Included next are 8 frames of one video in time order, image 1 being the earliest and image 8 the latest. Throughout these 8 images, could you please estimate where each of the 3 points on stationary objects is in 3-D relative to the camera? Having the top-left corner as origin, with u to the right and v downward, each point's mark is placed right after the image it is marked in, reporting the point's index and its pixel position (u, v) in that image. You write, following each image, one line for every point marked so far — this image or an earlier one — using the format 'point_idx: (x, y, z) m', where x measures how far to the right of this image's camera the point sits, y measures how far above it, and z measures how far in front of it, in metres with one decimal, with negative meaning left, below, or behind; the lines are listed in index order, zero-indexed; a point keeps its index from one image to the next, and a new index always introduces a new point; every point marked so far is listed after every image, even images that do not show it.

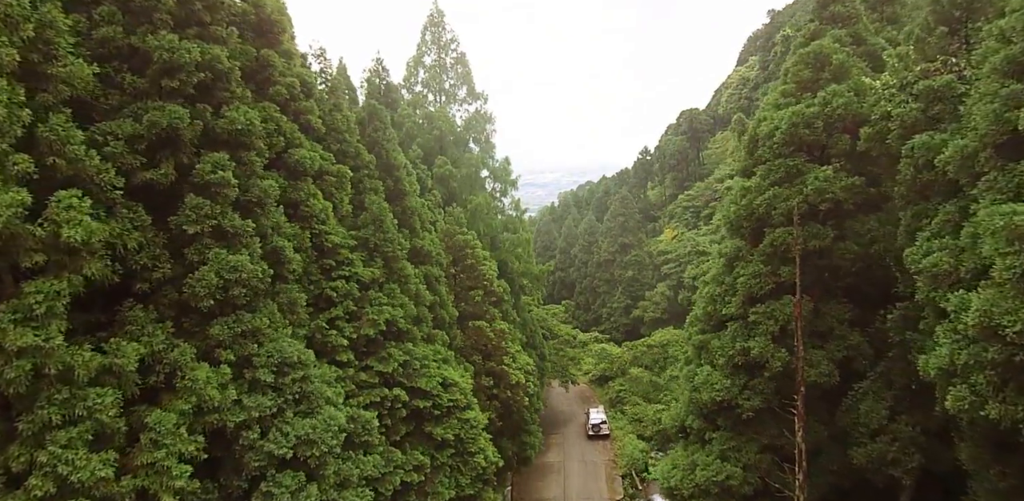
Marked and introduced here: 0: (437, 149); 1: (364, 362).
0: (-2.3, +3.2, +18.1) m
1: (-2.1, -1.6, +7.9) m
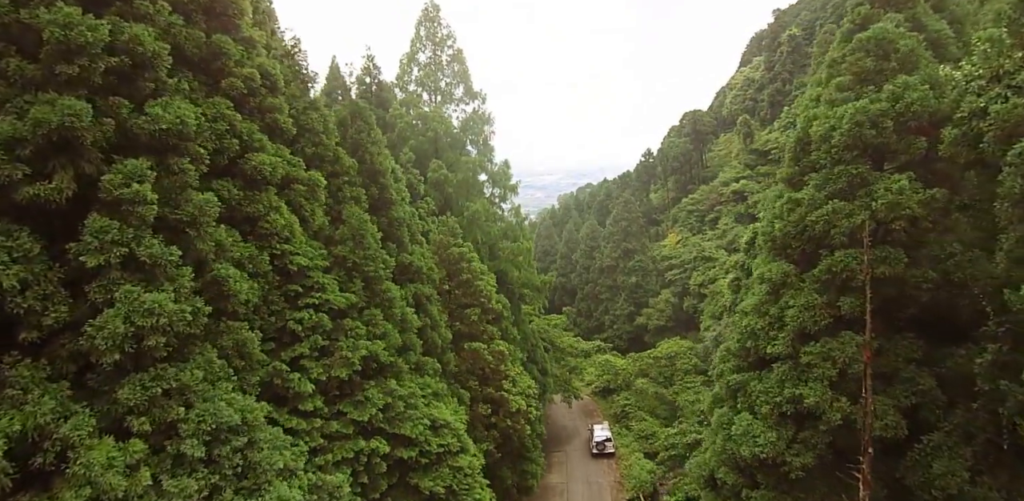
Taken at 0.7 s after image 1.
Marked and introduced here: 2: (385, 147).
0: (-2.3, +2.9, +16.8) m
1: (-2.1, -1.9, +6.6) m
2: (-2.6, +2.1, +11.5) m
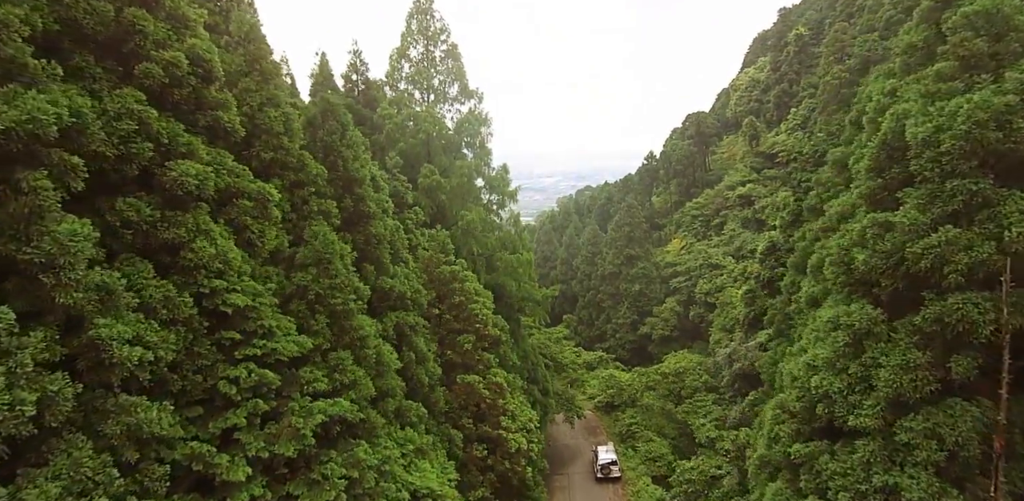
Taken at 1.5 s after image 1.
0: (-2.4, +2.6, +15.3) m
1: (-2.1, -2.2, +5.1) m
2: (-2.7, +1.8, +10.0) m
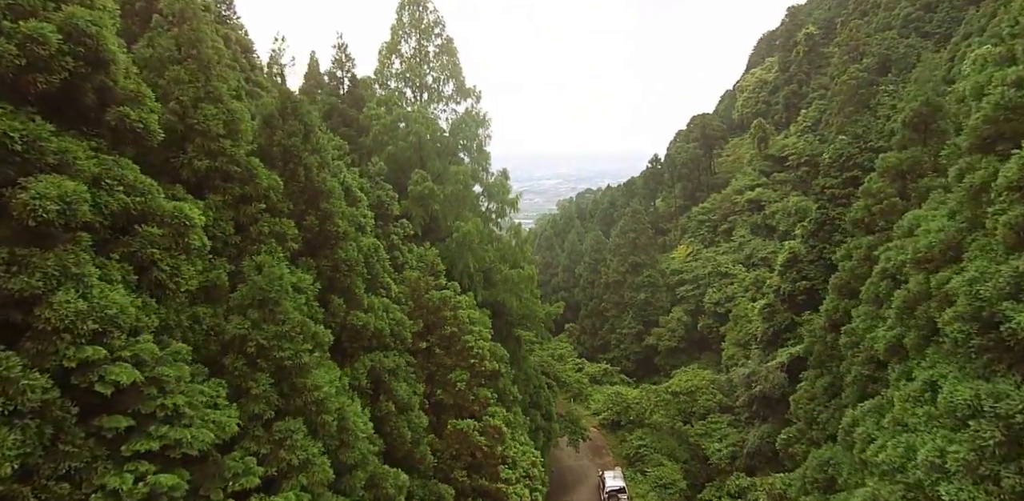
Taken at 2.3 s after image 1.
0: (-2.4, +2.2, +13.8) m
1: (-2.1, -2.5, +3.6) m
2: (-2.6, +1.4, +8.5) m
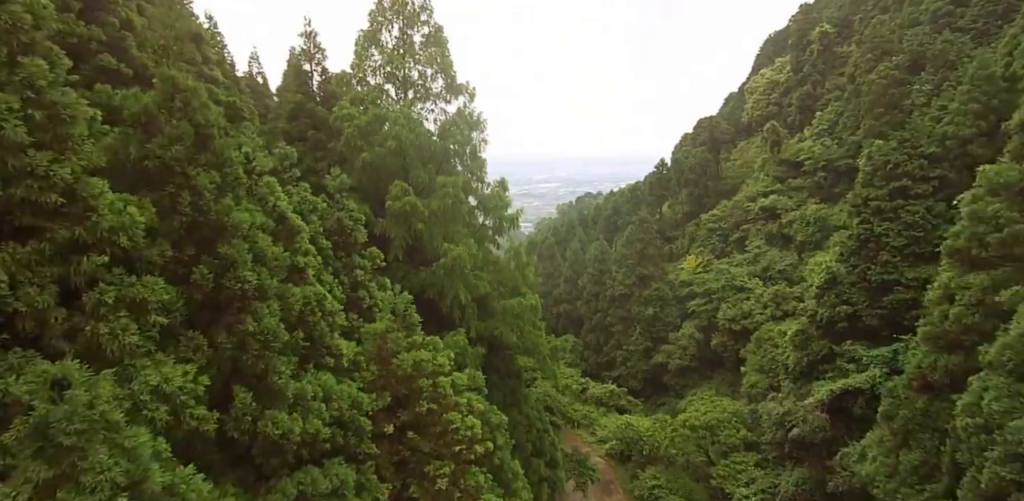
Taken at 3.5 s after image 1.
0: (-2.4, +1.6, +11.6) m
1: (-2.1, -3.0, +1.4) m
2: (-2.7, +0.9, +6.3) m
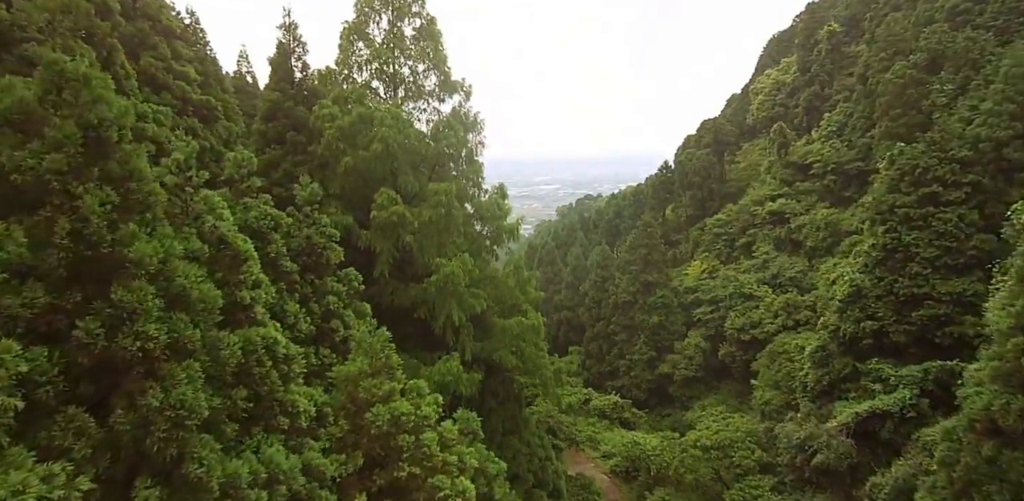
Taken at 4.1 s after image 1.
0: (-2.4, +1.4, +10.4) m
1: (-2.1, -3.3, +0.2) m
2: (-2.7, +0.6, +5.1) m
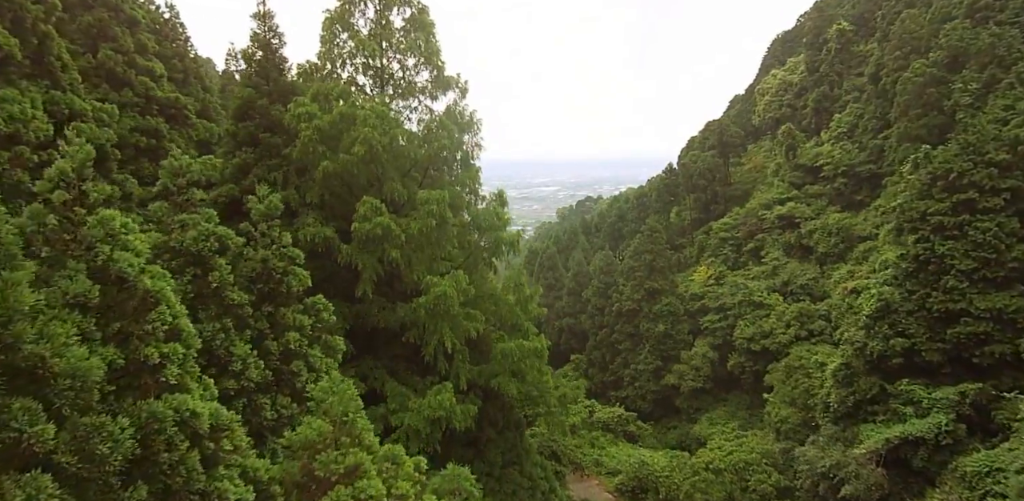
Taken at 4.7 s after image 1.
0: (-2.4, +1.1, +9.3) m
1: (-2.1, -3.5, -0.9) m
2: (-2.7, +0.4, +4.0) m
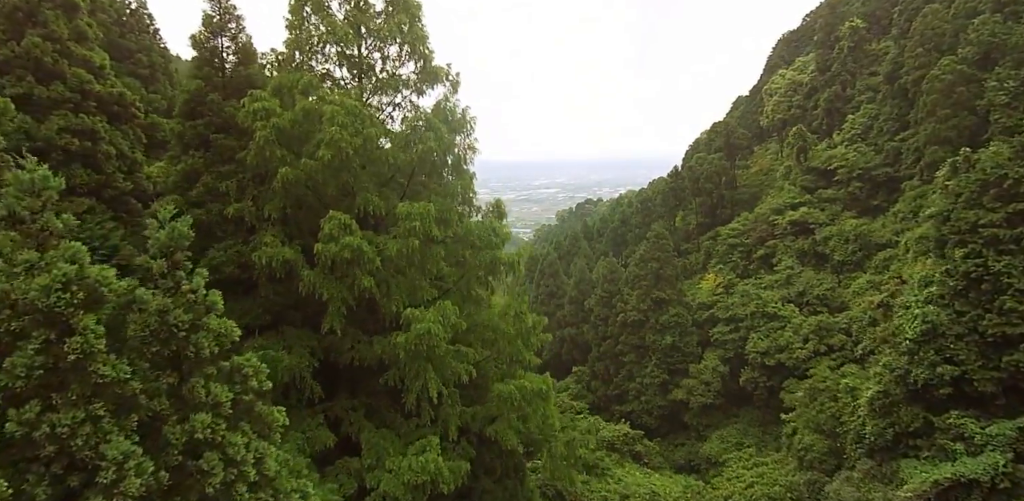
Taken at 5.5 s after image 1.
0: (-2.4, +0.8, +7.8) m
1: (-2.1, -3.8, -2.4) m
2: (-2.7, +0.1, +2.5) m
